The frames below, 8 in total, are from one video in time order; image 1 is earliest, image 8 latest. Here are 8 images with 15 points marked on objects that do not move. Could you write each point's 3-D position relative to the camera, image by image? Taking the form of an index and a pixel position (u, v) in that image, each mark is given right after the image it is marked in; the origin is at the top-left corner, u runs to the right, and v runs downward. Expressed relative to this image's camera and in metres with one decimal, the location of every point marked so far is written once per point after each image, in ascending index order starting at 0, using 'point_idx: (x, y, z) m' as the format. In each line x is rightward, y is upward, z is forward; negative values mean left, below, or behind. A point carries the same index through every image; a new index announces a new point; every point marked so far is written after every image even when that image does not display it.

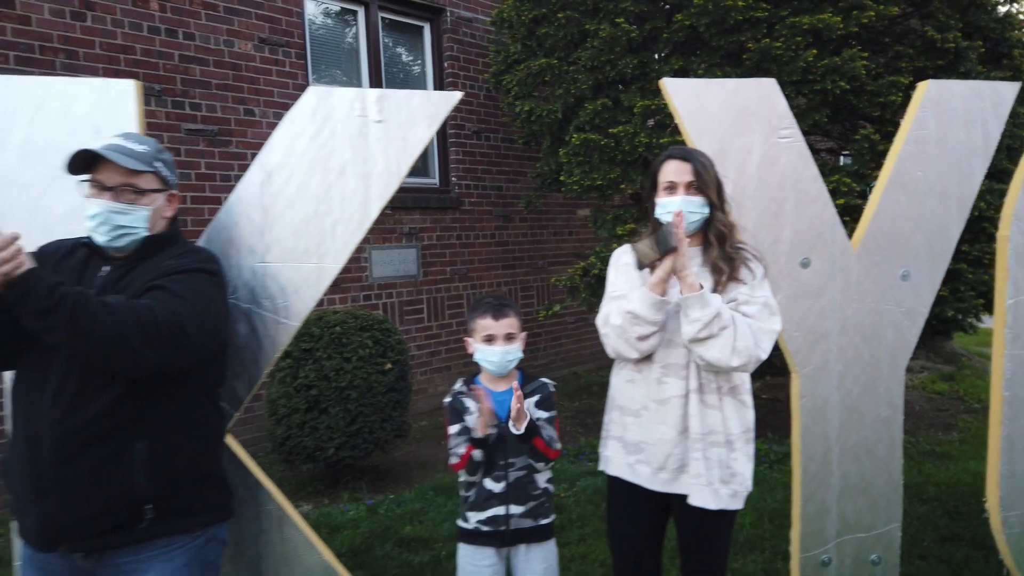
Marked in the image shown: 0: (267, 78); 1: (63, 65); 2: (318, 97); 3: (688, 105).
0: (-1.8, +1.5, +5.6) m
1: (-2.7, +1.3, +4.5) m
2: (-0.6, +0.6, +2.2) m
3: (+0.6, +0.6, +2.5) m
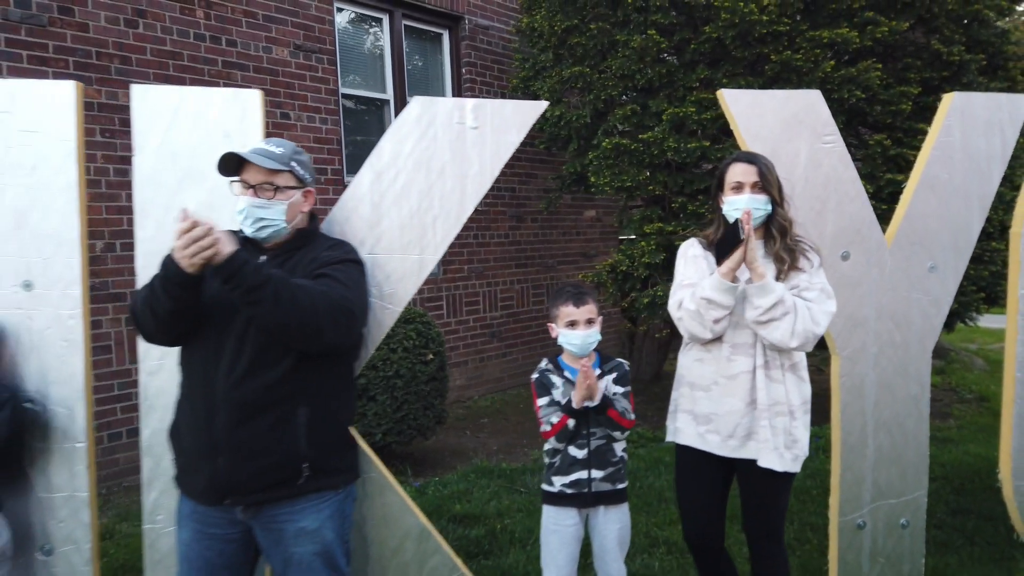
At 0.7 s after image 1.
0: (-1.6, +1.6, +5.8) m
1: (-2.5, +1.4, +4.8) m
2: (-0.3, +0.6, +2.5) m
3: (+0.8, +0.6, +2.8) m
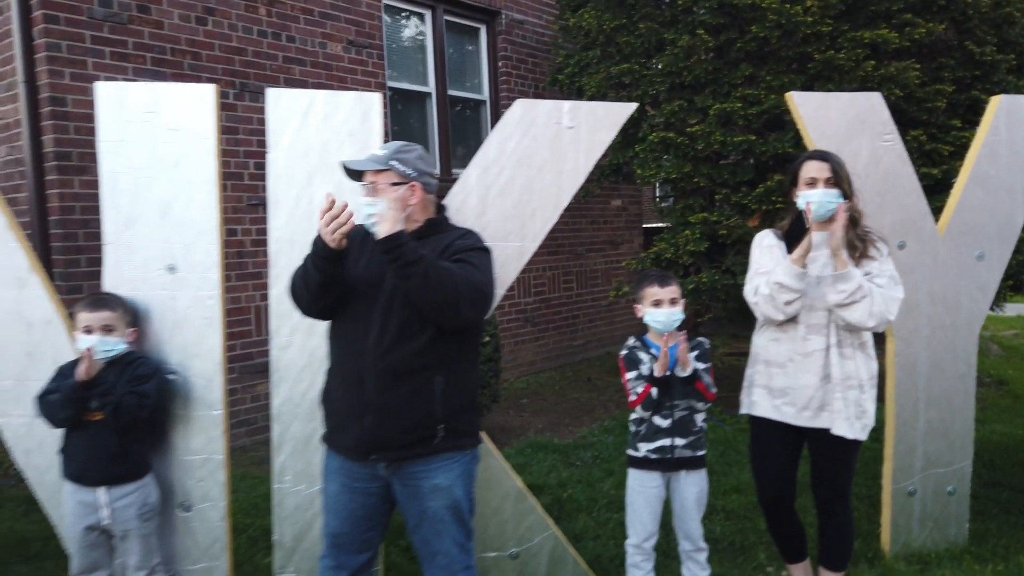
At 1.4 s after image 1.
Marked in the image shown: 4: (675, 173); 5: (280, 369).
0: (-1.3, +1.7, +6.1) m
1: (-2.1, +1.5, +5.0) m
2: (0.0, +0.7, +2.7) m
3: (+1.2, +0.7, +3.0) m
4: (+1.1, +0.8, +5.1) m
5: (-0.8, -0.3, +2.7) m
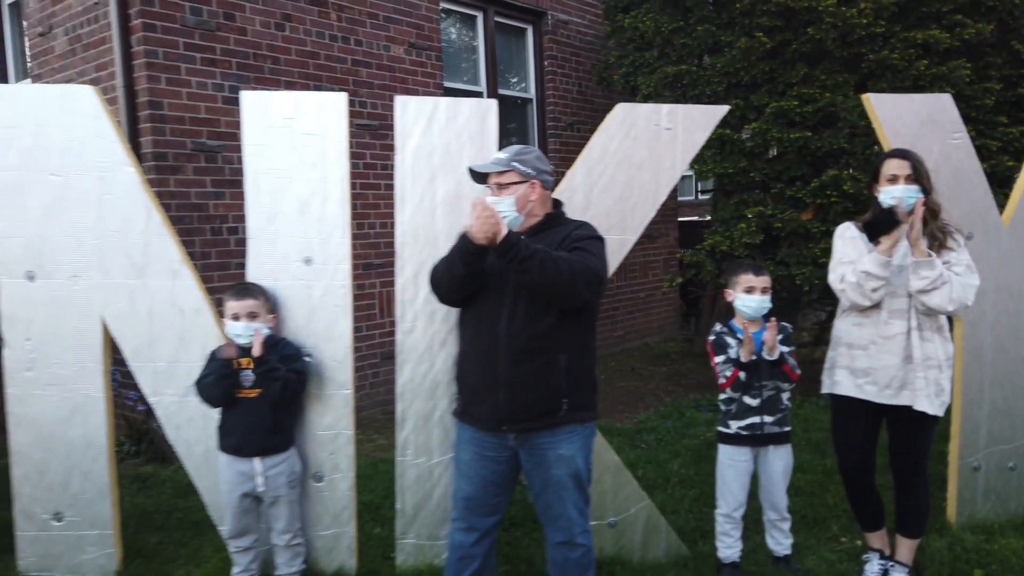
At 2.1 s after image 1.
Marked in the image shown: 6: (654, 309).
0: (-0.8, +1.7, +6.3) m
1: (-1.7, +1.5, +5.3) m
2: (+0.4, +0.7, +3.0) m
3: (+1.6, +0.7, +3.2) m
4: (+1.5, +0.8, +5.3) m
5: (-0.4, -0.2, +3.0) m
6: (+1.7, -0.3, +9.4) m
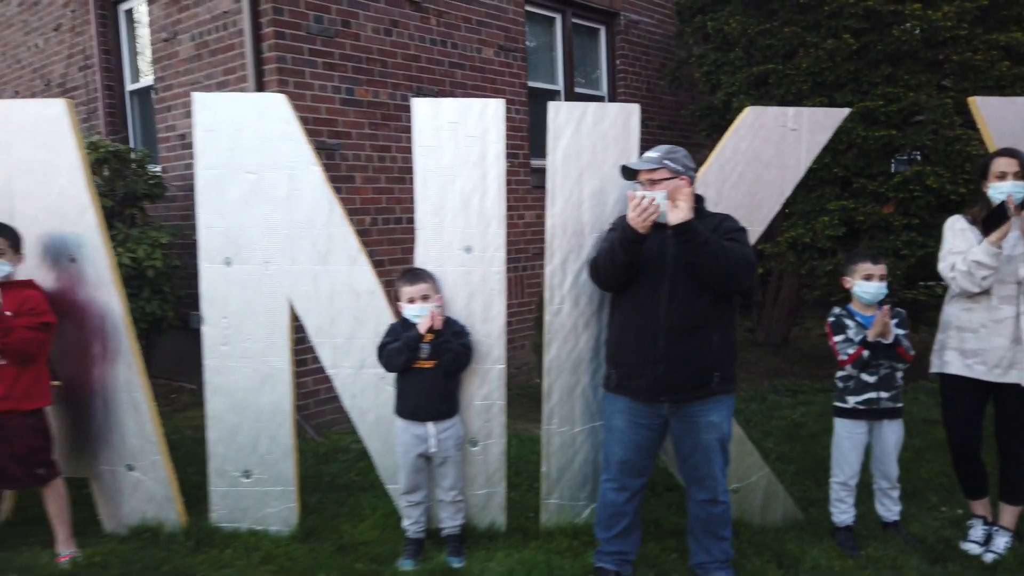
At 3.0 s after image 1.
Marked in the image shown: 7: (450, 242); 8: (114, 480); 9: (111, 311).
0: (-0.1, +1.8, +6.7) m
1: (-1.0, +1.6, +5.6) m
2: (+1.1, +0.8, +3.3) m
3: (+2.2, +0.8, +3.5) m
4: (+2.2, +0.9, +5.6) m
5: (+0.2, -0.2, +3.3) m
6: (+2.6, -0.2, +9.6) m
7: (-0.3, +0.2, +3.3) m
8: (-1.8, -0.9, +3.5) m
9: (-1.8, -0.1, +3.3) m
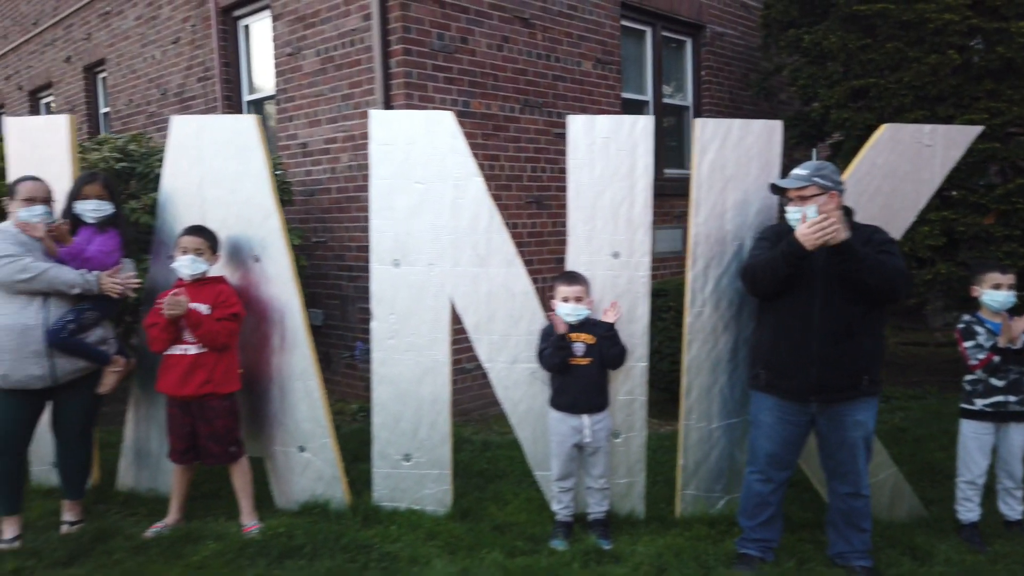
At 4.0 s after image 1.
0: (+0.8, +1.8, +6.9) m
1: (-0.2, +1.6, +5.9) m
2: (+1.7, +0.7, +3.5) m
3: (+2.9, +0.7, +3.6) m
4: (+3.0, +0.8, +5.7) m
5: (+0.9, -0.2, +3.6) m
6: (+3.6, -0.3, +9.7) m
7: (+0.4, +0.2, +3.6) m
8: (-1.1, -0.9, +3.8) m
9: (-1.1, -0.1, +3.7) m
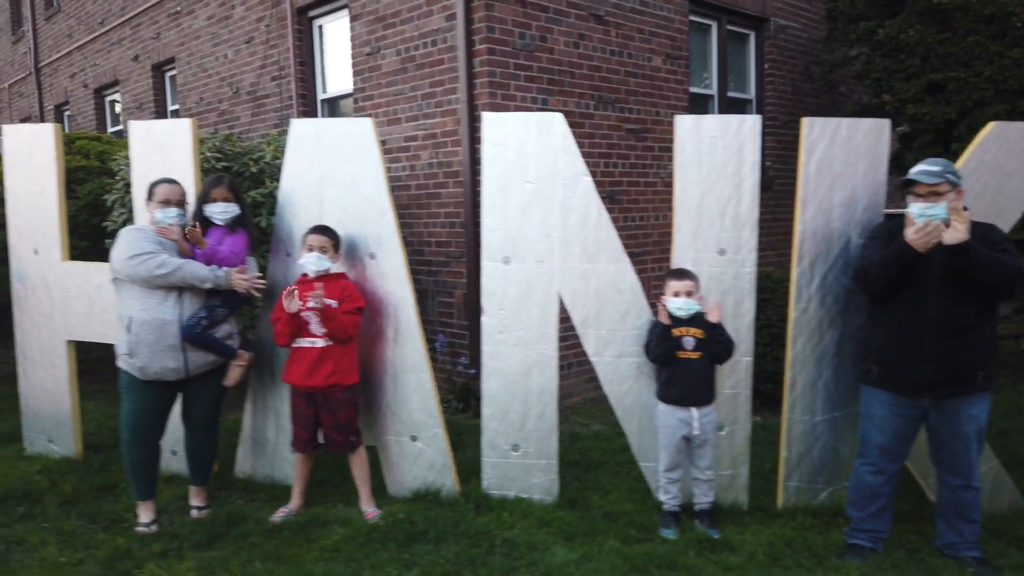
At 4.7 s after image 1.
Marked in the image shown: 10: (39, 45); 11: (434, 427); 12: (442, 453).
0: (+1.4, +1.9, +7.0) m
1: (+0.4, +1.6, +6.0) m
2: (+2.3, +0.7, +3.5) m
3: (+3.4, +0.8, +3.6) m
4: (+3.6, +0.9, +5.7) m
5: (+1.4, -0.2, +3.7) m
6: (+4.3, -0.2, +9.7) m
7: (+0.9, +0.2, +3.7) m
8: (-0.6, -0.8, +3.9) m
9: (-0.5, -0.1, +3.8) m
10: (-8.6, +4.4, +13.9) m
11: (-0.4, -0.7, +3.9) m
12: (-0.4, -0.8, +3.9) m
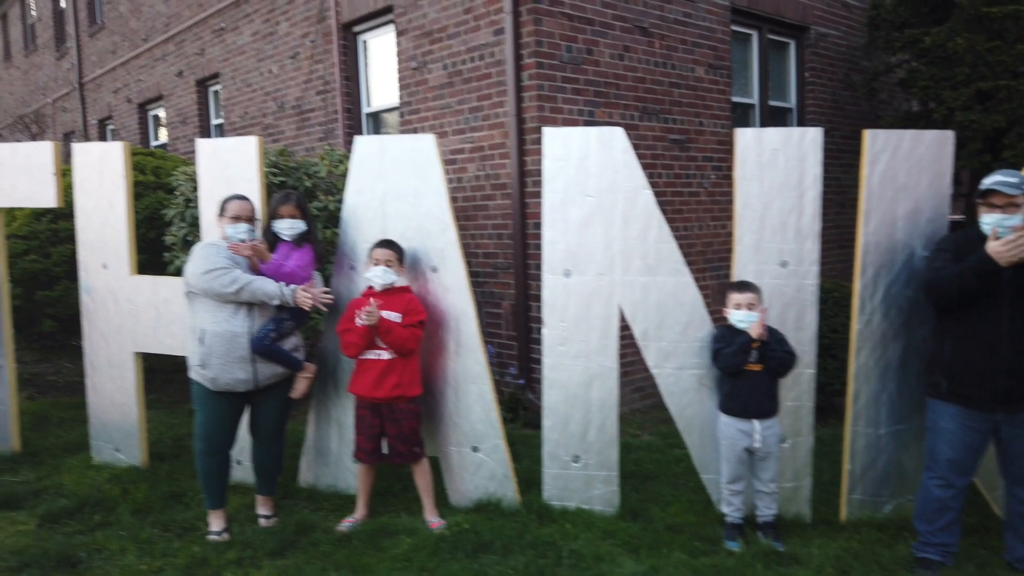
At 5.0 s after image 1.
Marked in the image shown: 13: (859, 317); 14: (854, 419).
0: (+1.8, +1.8, +7.0) m
1: (+0.8, +1.5, +6.1) m
2: (+2.6, +0.7, +3.5) m
3: (+3.7, +0.7, +3.6) m
4: (+4.0, +0.8, +5.6) m
5: (+1.7, -0.2, +3.7) m
6: (+4.8, -0.3, +9.6) m
7: (+1.2, +0.1, +3.7) m
8: (-0.3, -0.9, +4.0) m
9: (-0.2, -0.1, +3.9) m
10: (-8.0, +4.3, +14.3) m
11: (-0.1, -0.8, +3.9) m
12: (0.0, -0.9, +3.9) m
13: (+1.7, -0.1, +3.7) m
14: (+1.7, -0.6, +3.7) m
